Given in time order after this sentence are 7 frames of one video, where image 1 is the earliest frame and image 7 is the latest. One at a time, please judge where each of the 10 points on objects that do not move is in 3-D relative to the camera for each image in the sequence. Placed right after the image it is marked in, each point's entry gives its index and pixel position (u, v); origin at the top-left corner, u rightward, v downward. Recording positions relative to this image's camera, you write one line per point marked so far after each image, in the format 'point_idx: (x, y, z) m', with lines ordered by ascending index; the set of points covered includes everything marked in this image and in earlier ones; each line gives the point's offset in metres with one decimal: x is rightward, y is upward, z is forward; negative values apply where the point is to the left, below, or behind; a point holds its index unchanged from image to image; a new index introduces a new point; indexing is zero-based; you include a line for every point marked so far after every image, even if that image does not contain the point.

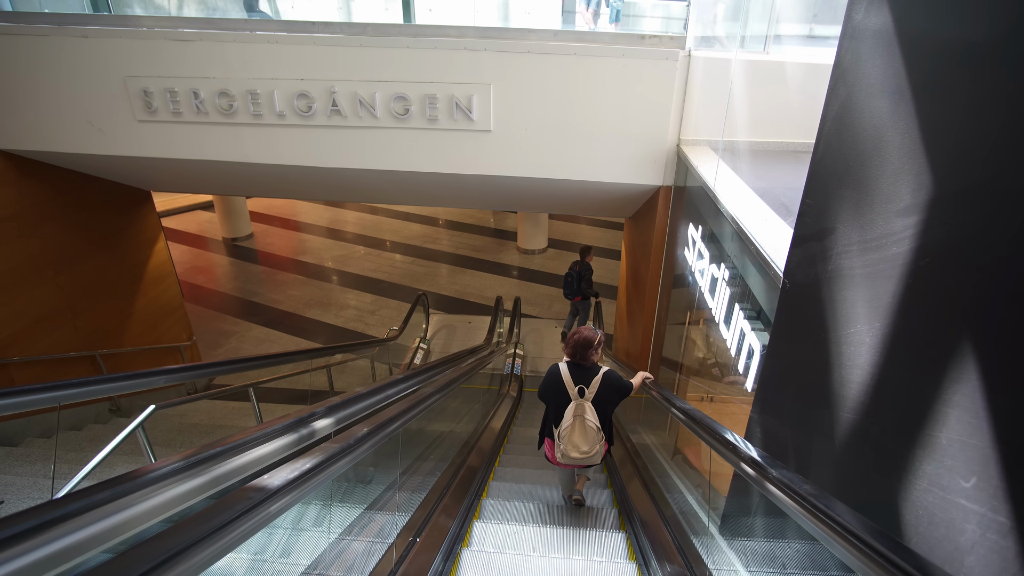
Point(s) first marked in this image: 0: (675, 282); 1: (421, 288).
0: (+1.0, 0.0, +3.4) m
1: (-1.2, 0.0, +7.8) m
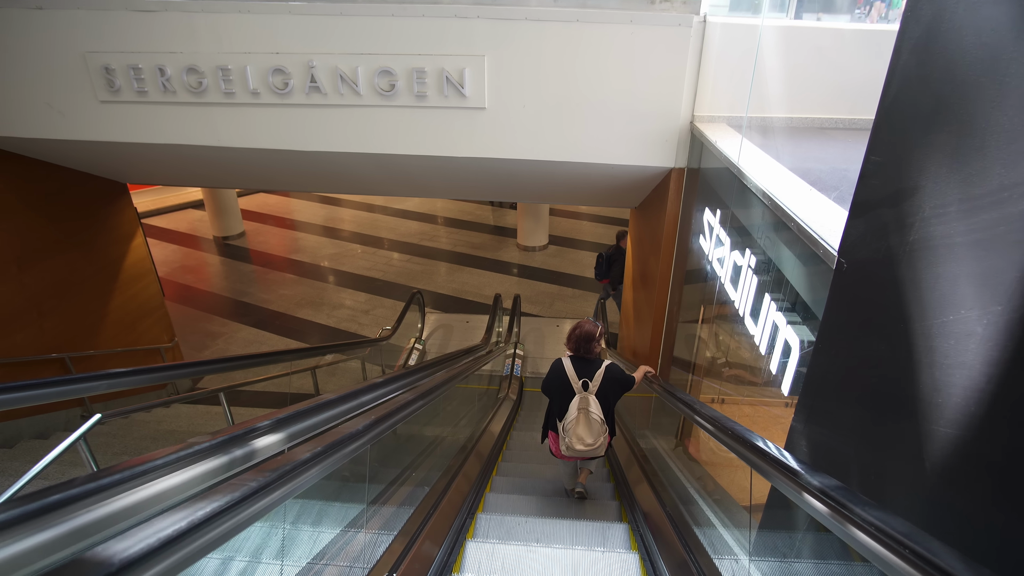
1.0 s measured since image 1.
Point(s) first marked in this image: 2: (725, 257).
0: (+1.0, +0.1, +3.2) m
1: (-1.2, 0.0, +7.5) m
2: (+0.9, +0.1, +2.5) m
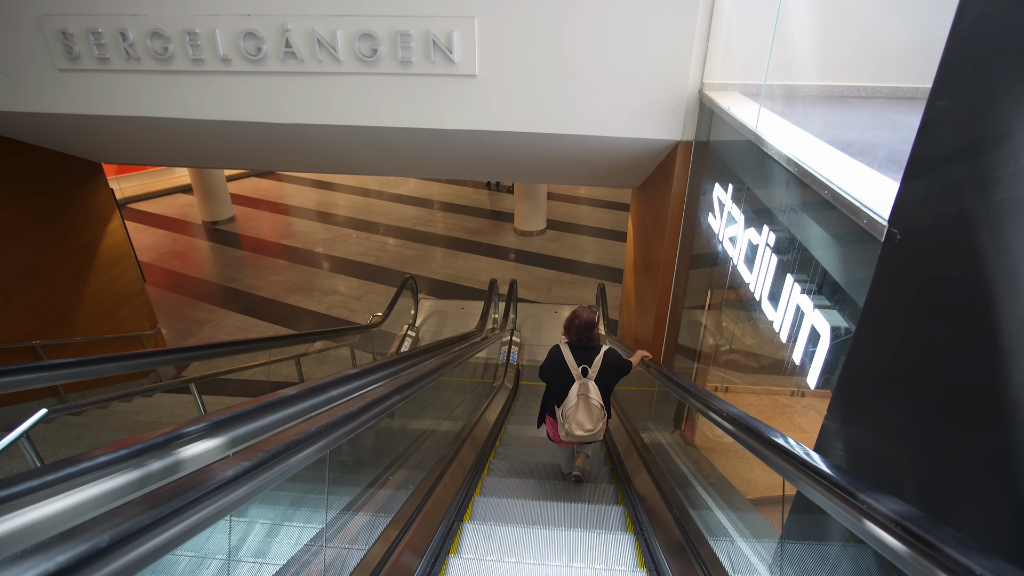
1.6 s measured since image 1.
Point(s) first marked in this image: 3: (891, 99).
0: (+0.9, +0.2, +3.0) m
1: (-1.3, +0.2, +7.3) m
2: (+0.9, +0.2, +2.3) m
3: (+0.9, +0.5, +1.4) m
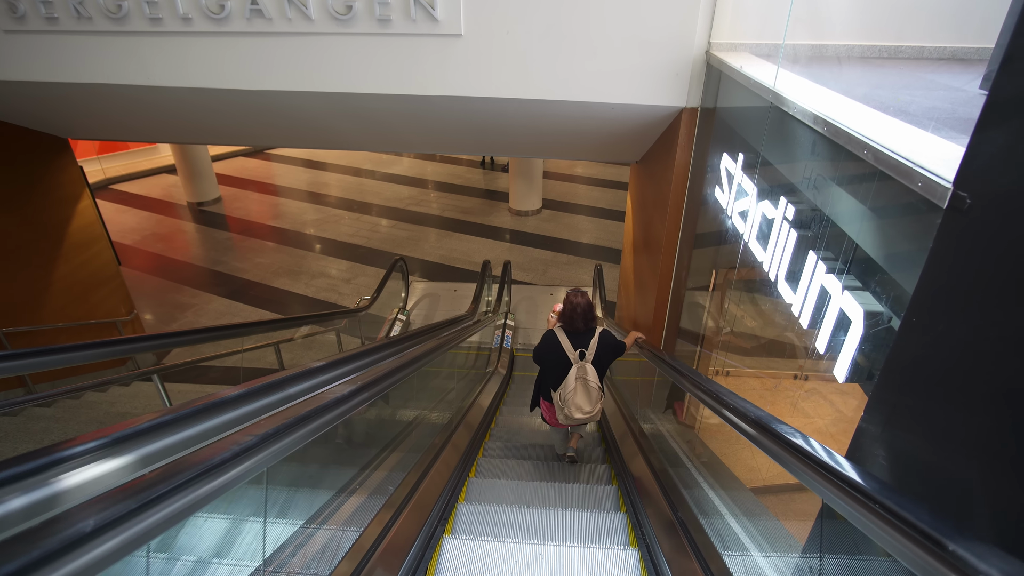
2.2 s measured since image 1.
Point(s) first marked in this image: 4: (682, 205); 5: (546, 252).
0: (+0.9, +0.2, +2.8) m
1: (-1.3, +0.4, +7.1) m
2: (+0.9, +0.3, +2.1) m
3: (+0.9, +0.5, +1.2) m
4: (+0.9, +0.5, +3.1) m
5: (+0.4, +0.5, +7.4) m
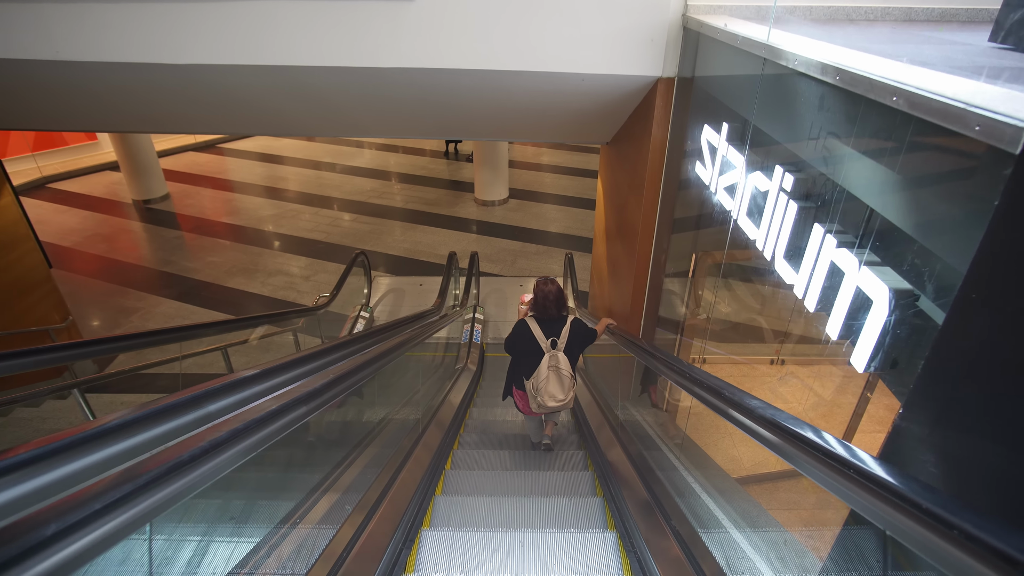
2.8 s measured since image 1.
0: (+0.7, +0.3, +2.7) m
1: (-1.7, +0.5, +6.9) m
2: (+0.7, +0.3, +1.9) m
3: (+0.8, +0.6, +1.0) m
4: (+0.8, +0.5, +3.0) m
5: (0.0, +0.6, +7.2) m
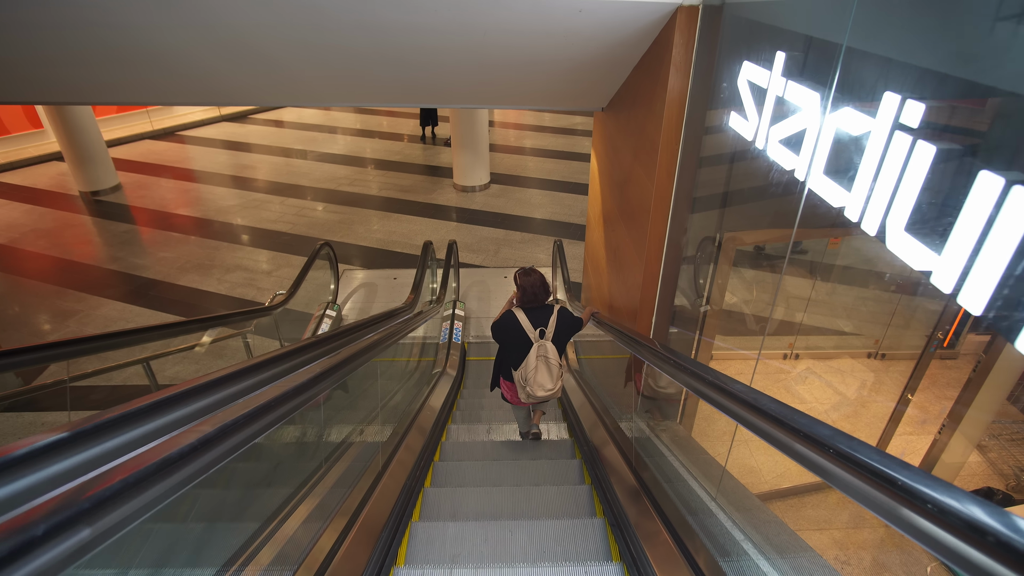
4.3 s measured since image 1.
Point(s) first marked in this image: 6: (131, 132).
0: (+0.7, +0.4, +2.2) m
1: (-1.9, +0.5, +6.3) m
2: (+0.7, +0.4, +1.5) m
3: (+0.8, +0.6, +0.6) m
4: (+0.7, +0.6, +2.5) m
5: (-0.2, +0.7, +6.7) m
6: (-6.1, +2.5, +9.4) m
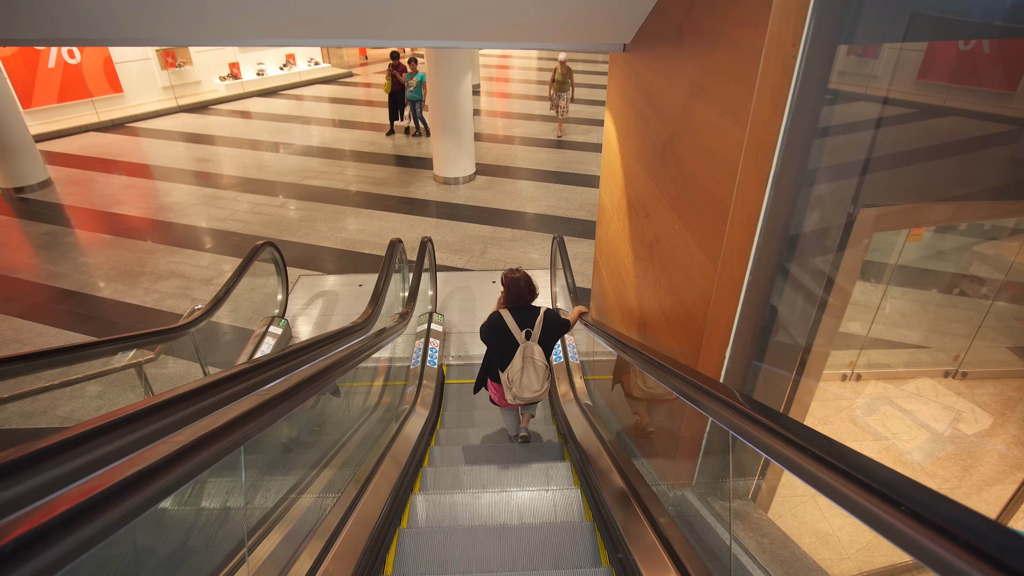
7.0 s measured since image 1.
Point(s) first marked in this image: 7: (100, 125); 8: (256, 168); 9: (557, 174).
0: (+0.6, +0.3, +1.4) m
1: (-2.0, +0.4, +5.5) m
2: (+0.7, +0.3, +0.7) m
3: (+0.8, +0.5, -0.2) m
4: (+0.6, +0.5, +1.7) m
5: (-0.3, +0.6, +5.9) m
6: (-6.3, +2.4, +8.5) m
7: (-6.1, +2.4, +8.7) m
8: (-3.3, +1.5, +7.5) m
9: (+0.6, +1.4, +7.1) m
